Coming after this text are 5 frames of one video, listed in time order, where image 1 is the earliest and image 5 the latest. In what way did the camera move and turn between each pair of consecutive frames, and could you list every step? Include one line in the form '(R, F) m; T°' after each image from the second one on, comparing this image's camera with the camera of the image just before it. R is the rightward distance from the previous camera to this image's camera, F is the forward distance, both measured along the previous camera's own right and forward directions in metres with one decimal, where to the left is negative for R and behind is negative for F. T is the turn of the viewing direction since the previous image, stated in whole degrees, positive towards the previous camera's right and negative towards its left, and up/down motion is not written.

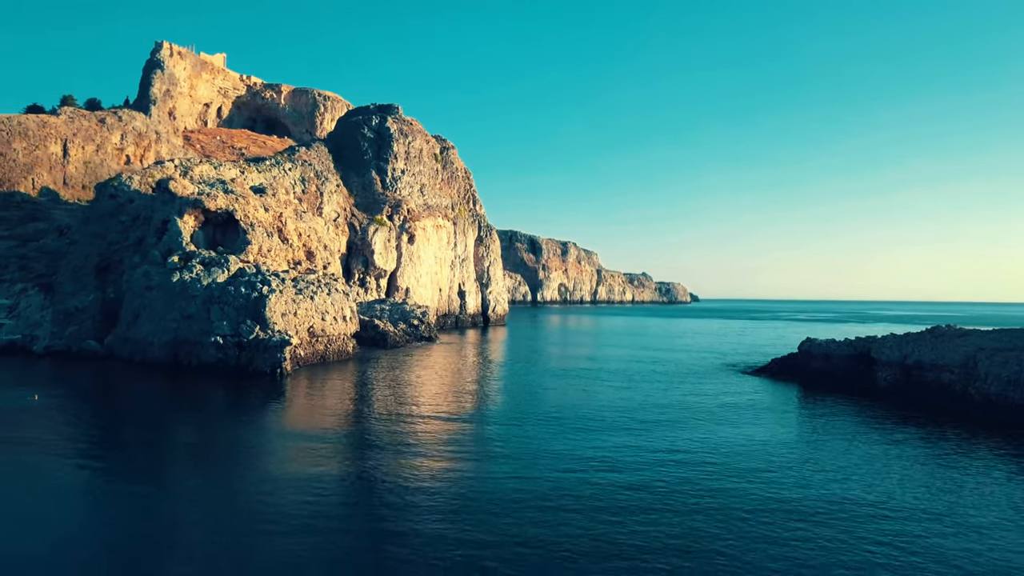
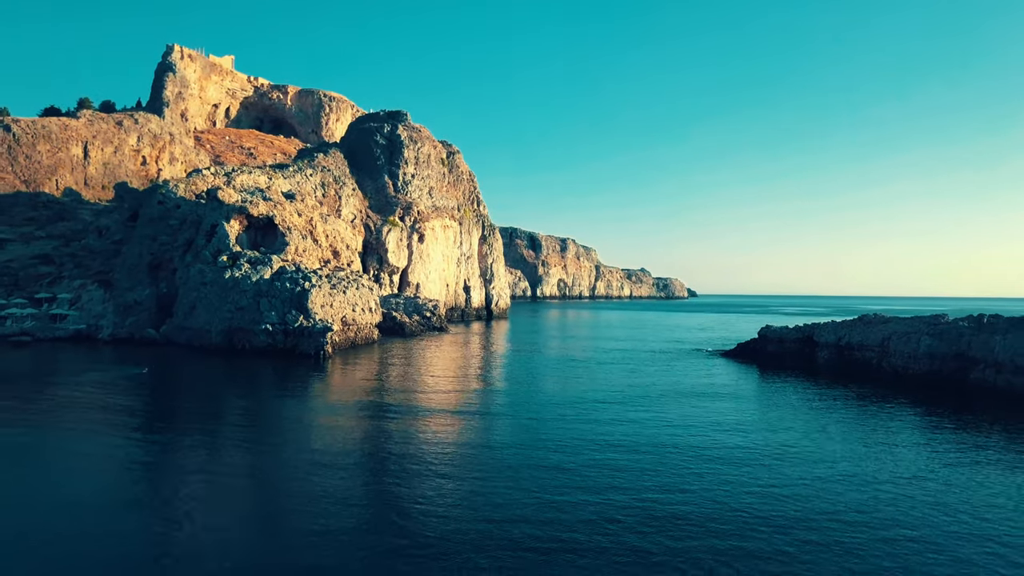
(-0.3, -5.2) m; 0°
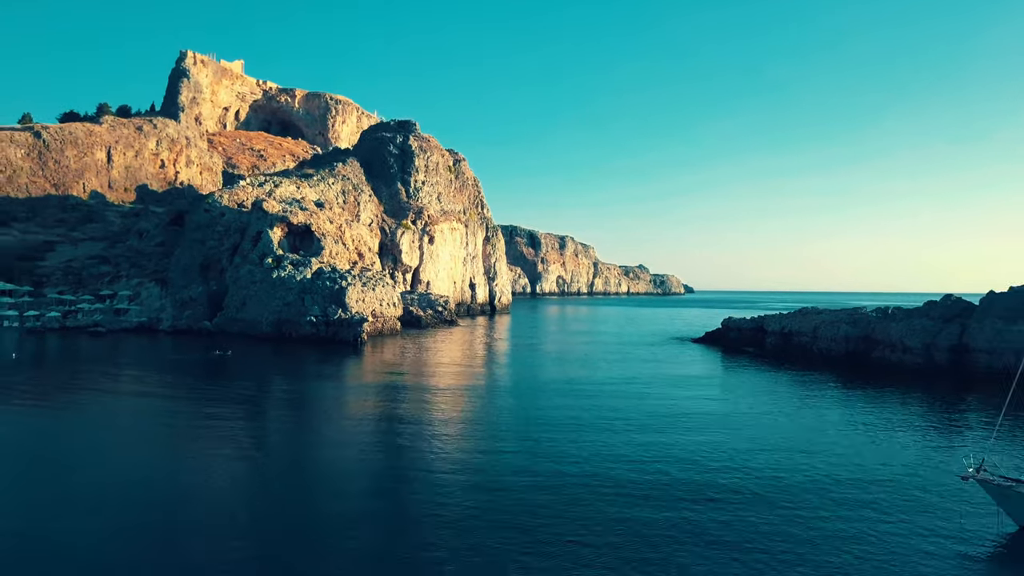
(-0.3, -6.6) m; 0°
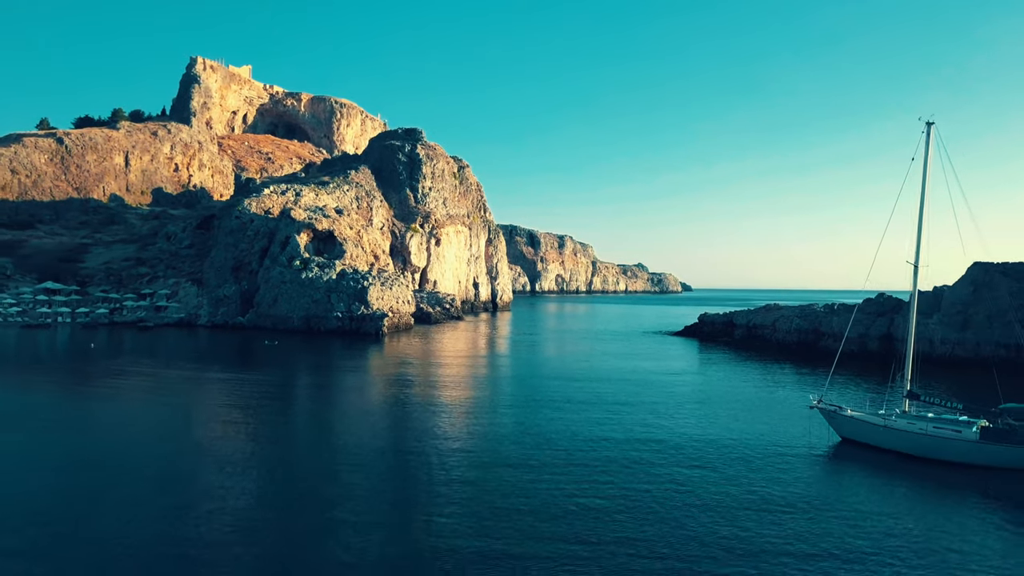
(-0.2, -5.5) m; 0°
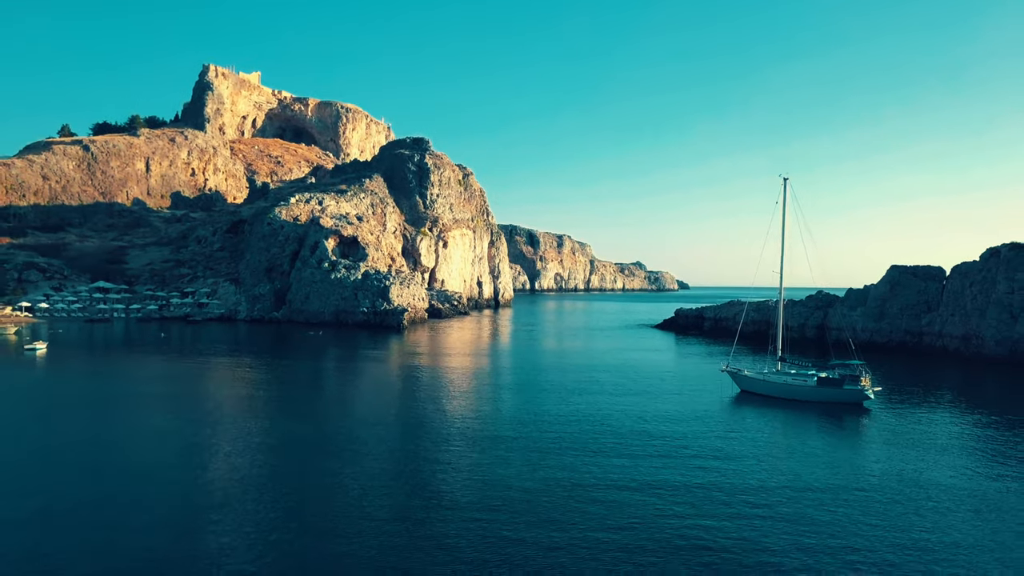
(-0.3, -7.2) m; 0°
